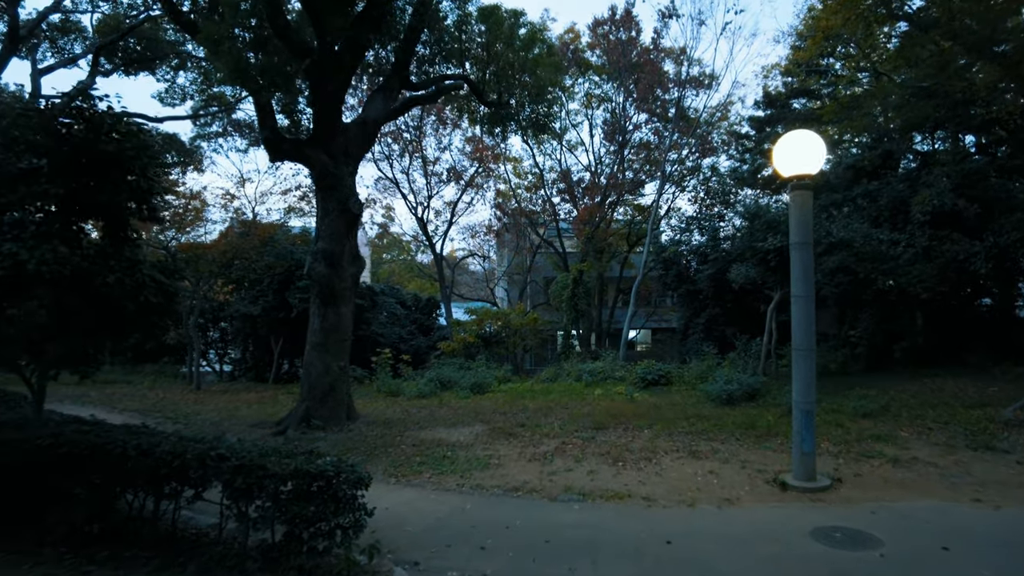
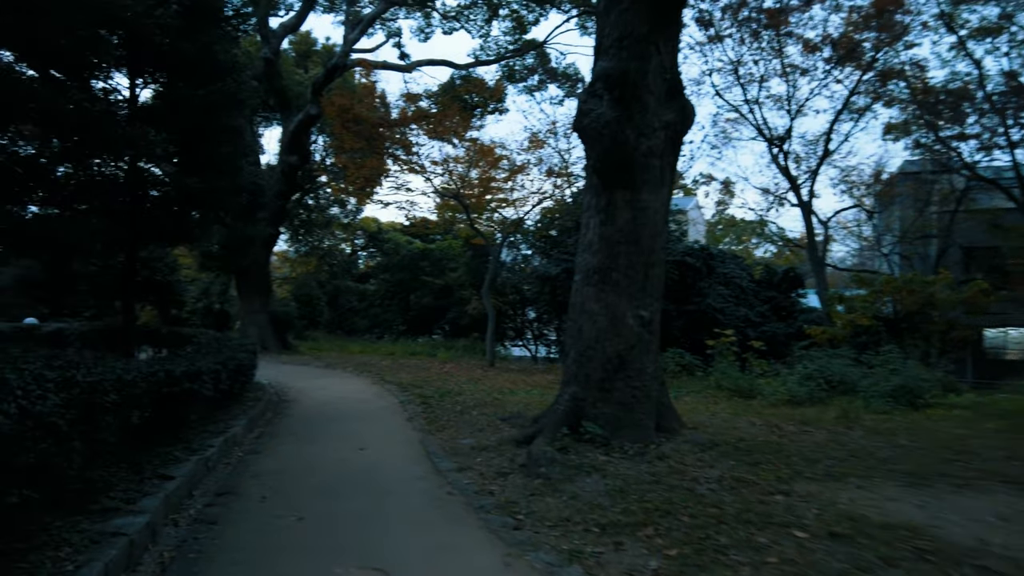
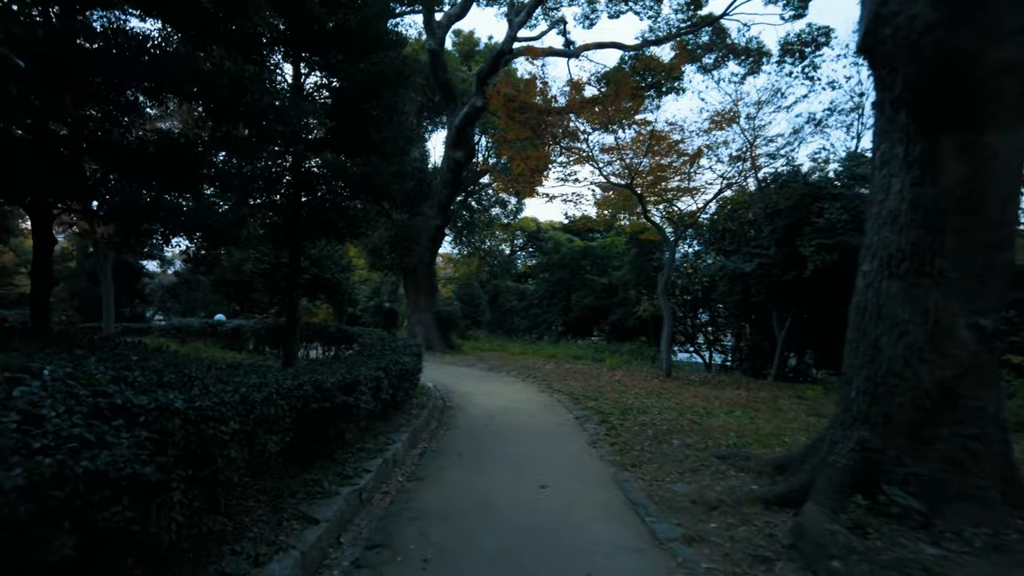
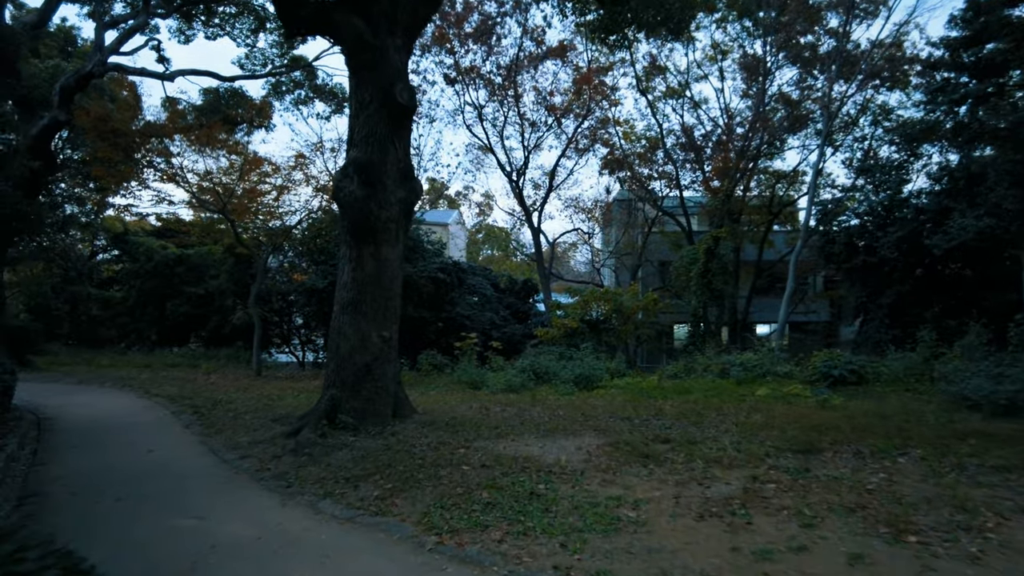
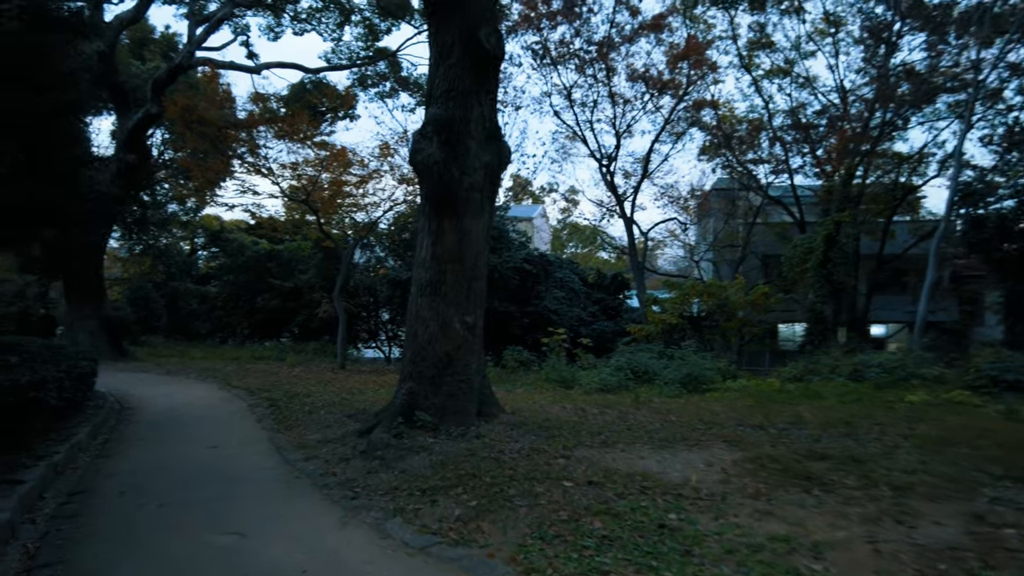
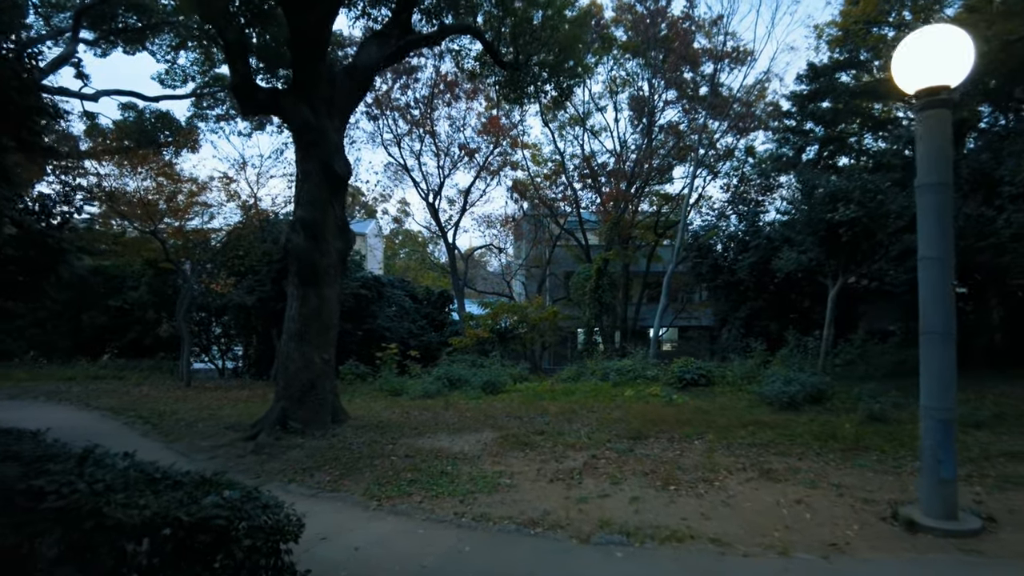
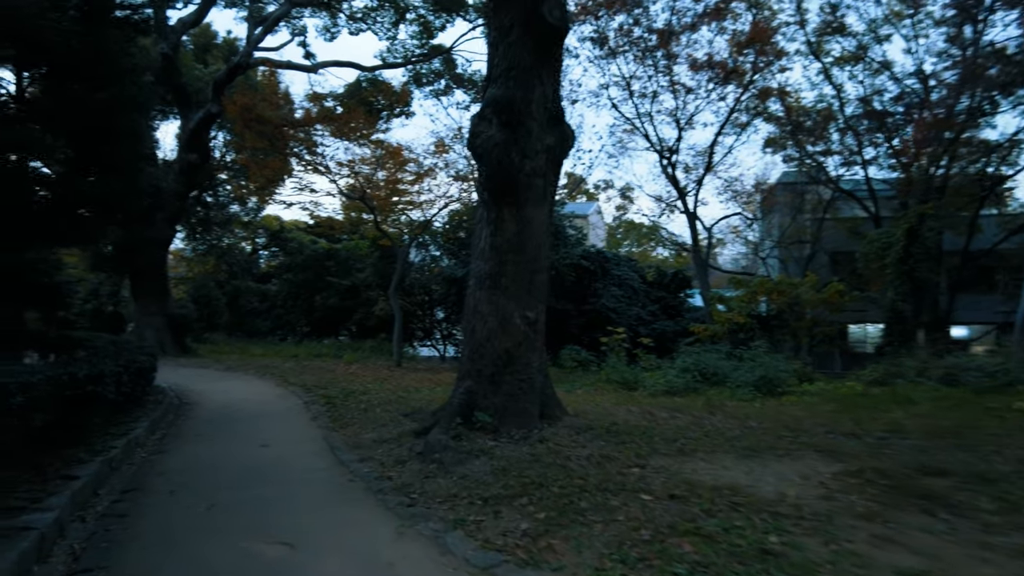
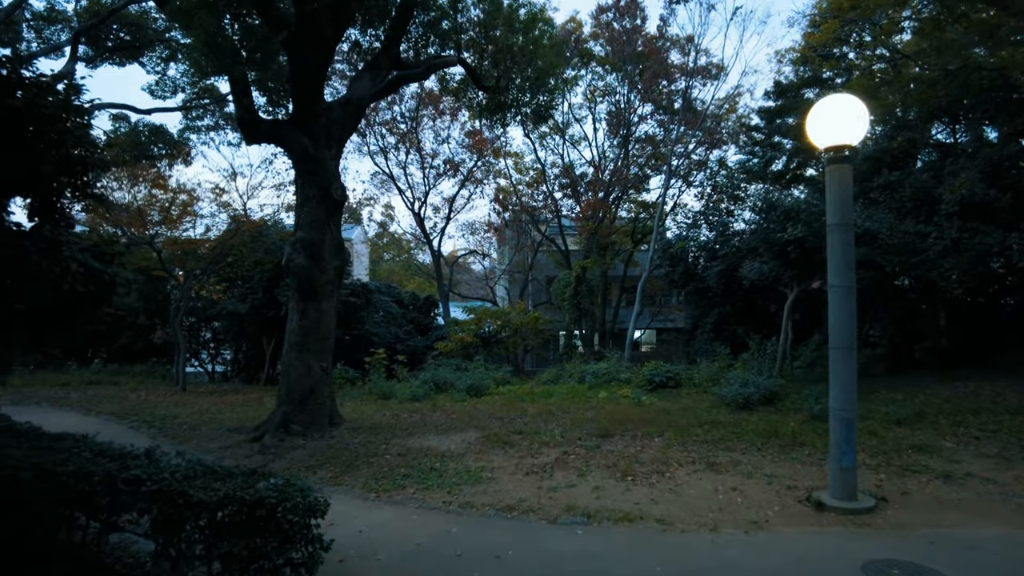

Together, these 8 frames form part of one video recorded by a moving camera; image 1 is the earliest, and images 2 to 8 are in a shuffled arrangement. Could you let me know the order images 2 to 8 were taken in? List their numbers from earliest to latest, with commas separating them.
8, 6, 4, 5, 7, 2, 3
